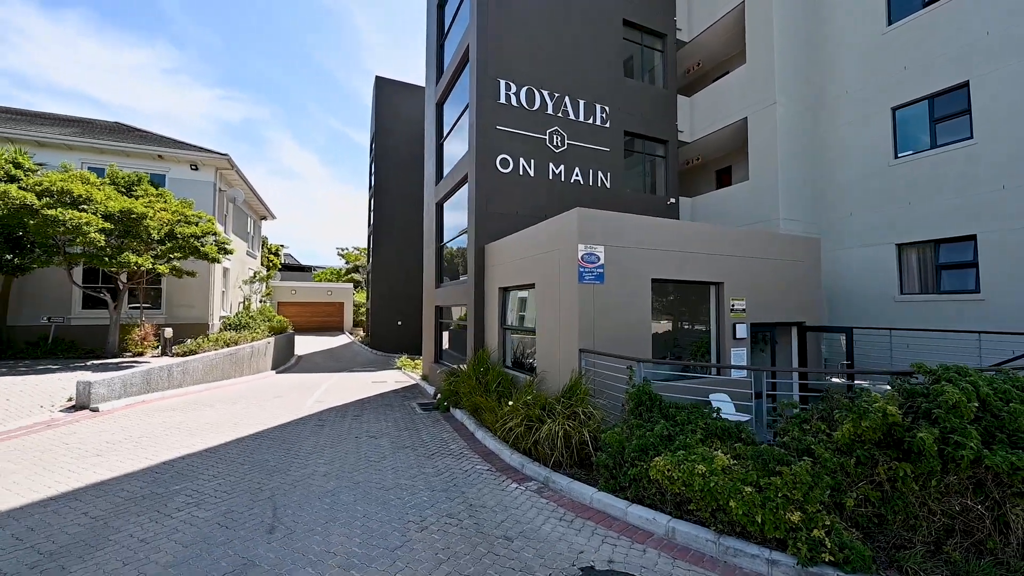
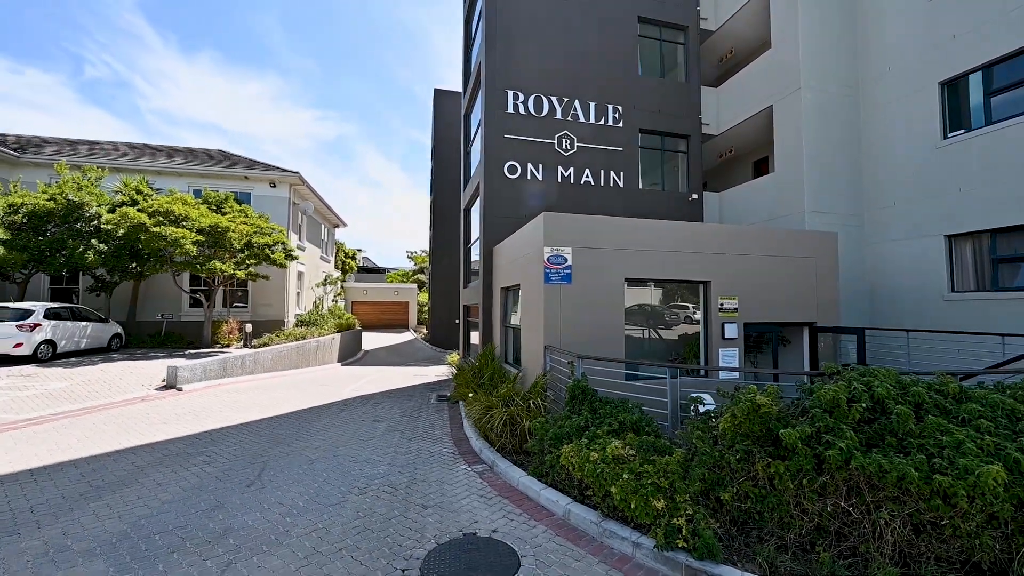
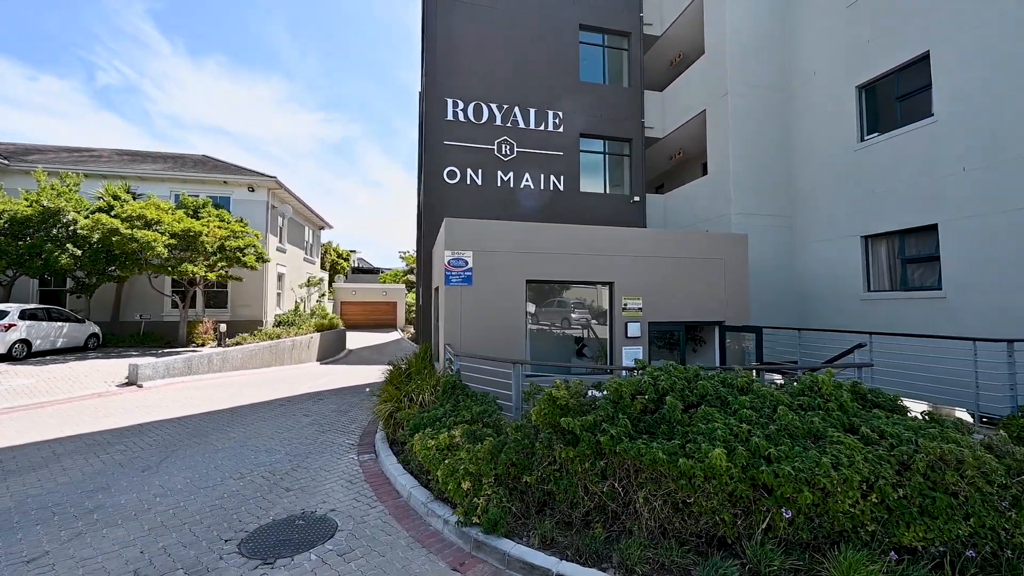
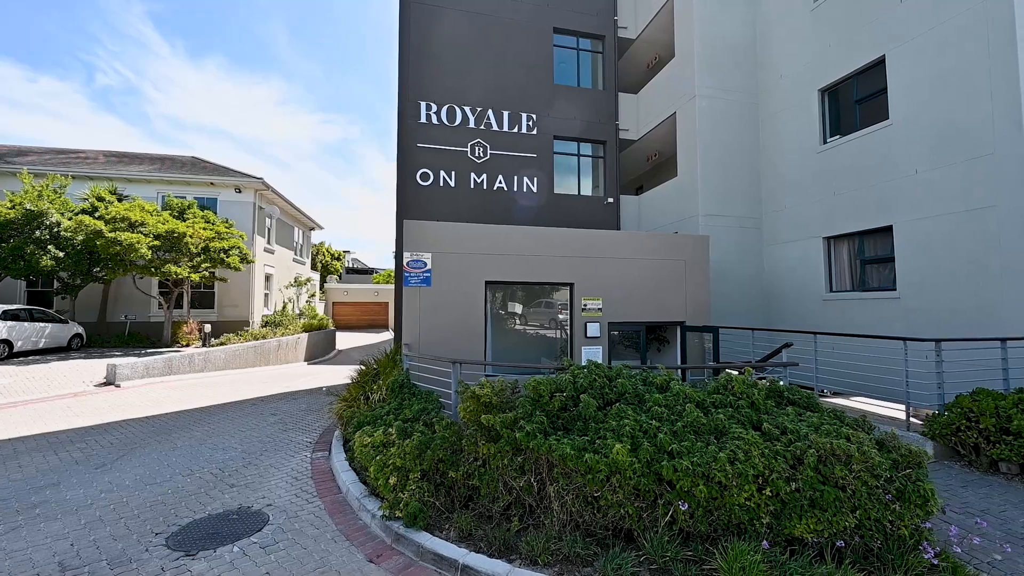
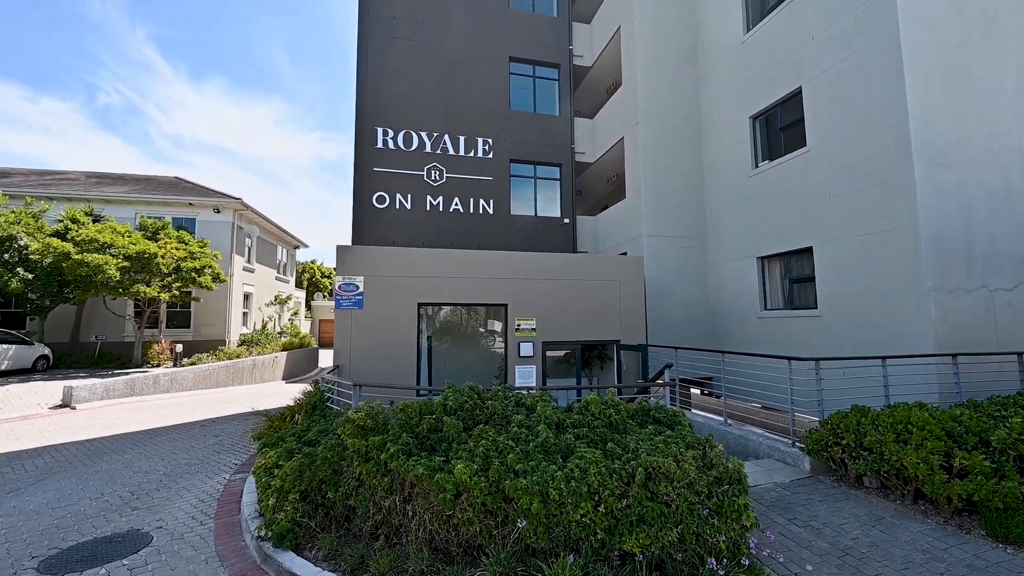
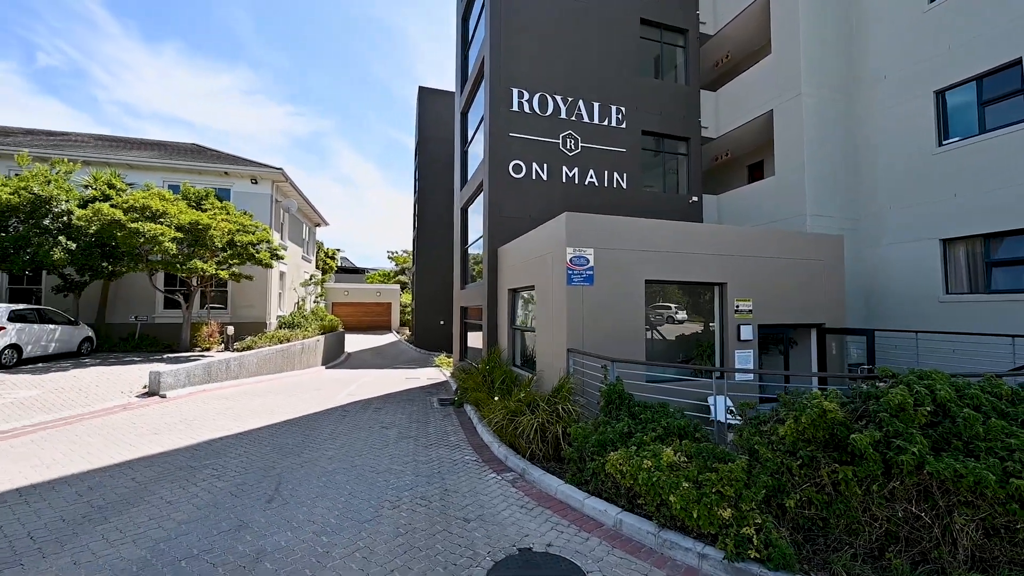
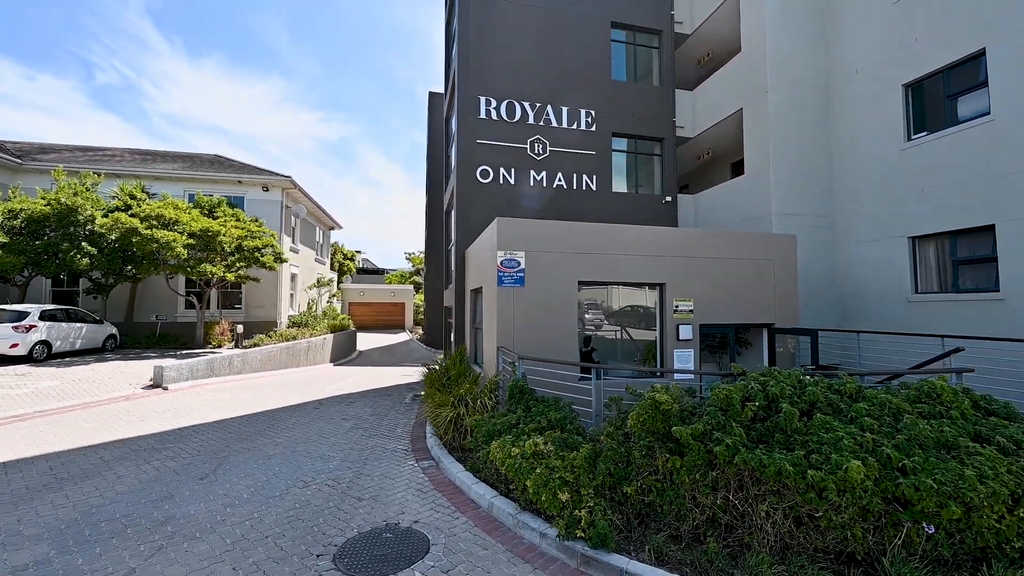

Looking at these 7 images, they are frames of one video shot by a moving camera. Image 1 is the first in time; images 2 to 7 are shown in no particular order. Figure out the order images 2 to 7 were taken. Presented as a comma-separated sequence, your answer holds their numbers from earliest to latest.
6, 2, 7, 3, 4, 5
